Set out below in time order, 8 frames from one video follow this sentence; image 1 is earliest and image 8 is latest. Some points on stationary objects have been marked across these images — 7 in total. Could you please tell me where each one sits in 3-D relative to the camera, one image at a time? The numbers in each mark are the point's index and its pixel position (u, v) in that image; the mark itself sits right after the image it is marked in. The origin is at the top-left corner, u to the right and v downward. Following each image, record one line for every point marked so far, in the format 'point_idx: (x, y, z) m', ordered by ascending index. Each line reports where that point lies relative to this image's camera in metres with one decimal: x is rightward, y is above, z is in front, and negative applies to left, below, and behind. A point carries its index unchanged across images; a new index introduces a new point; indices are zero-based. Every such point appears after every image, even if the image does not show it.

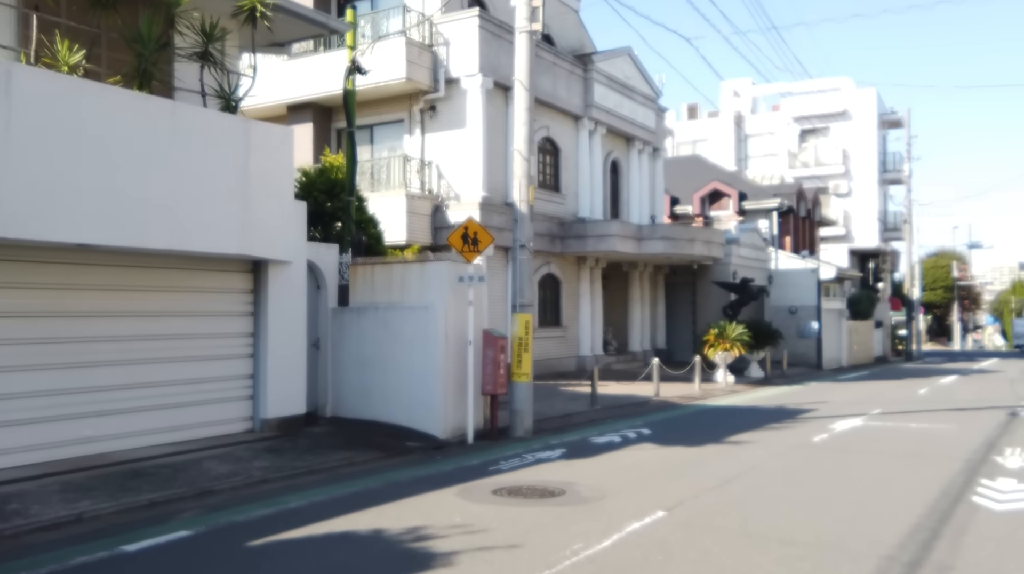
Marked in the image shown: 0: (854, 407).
0: (+6.6, -2.4, +19.3) m
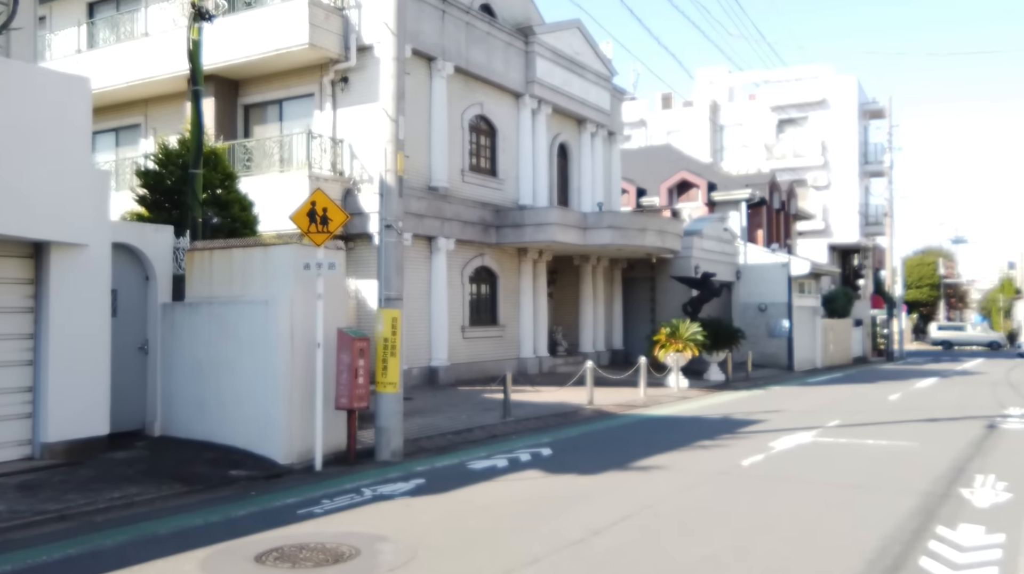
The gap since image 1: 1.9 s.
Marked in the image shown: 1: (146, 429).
0: (+5.0, -2.2, +16.7) m
1: (-4.5, -1.7, +12.4) m
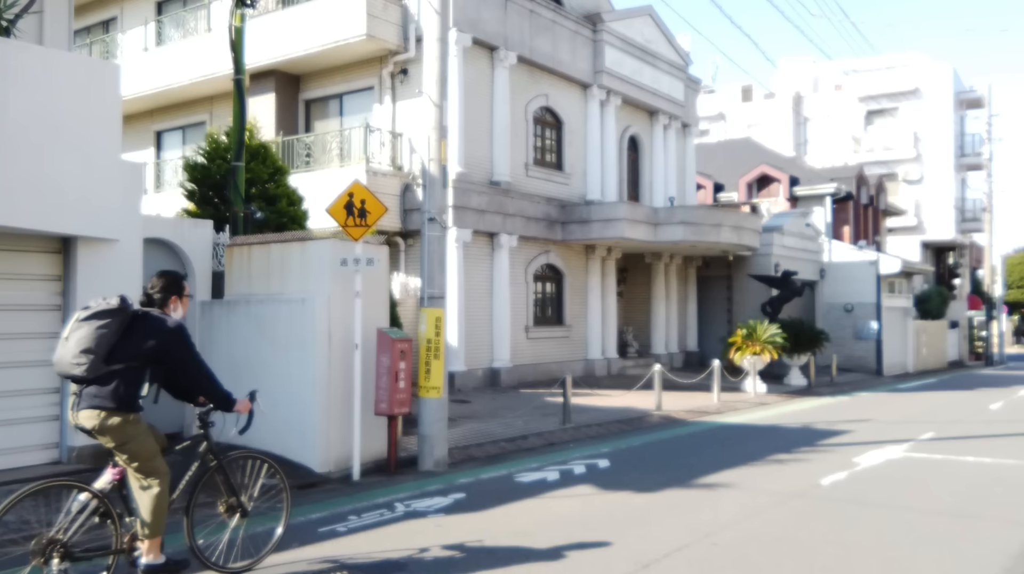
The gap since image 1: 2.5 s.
0: (+5.9, -2.2, +15.4) m
1: (-3.9, -1.7, +11.9) m
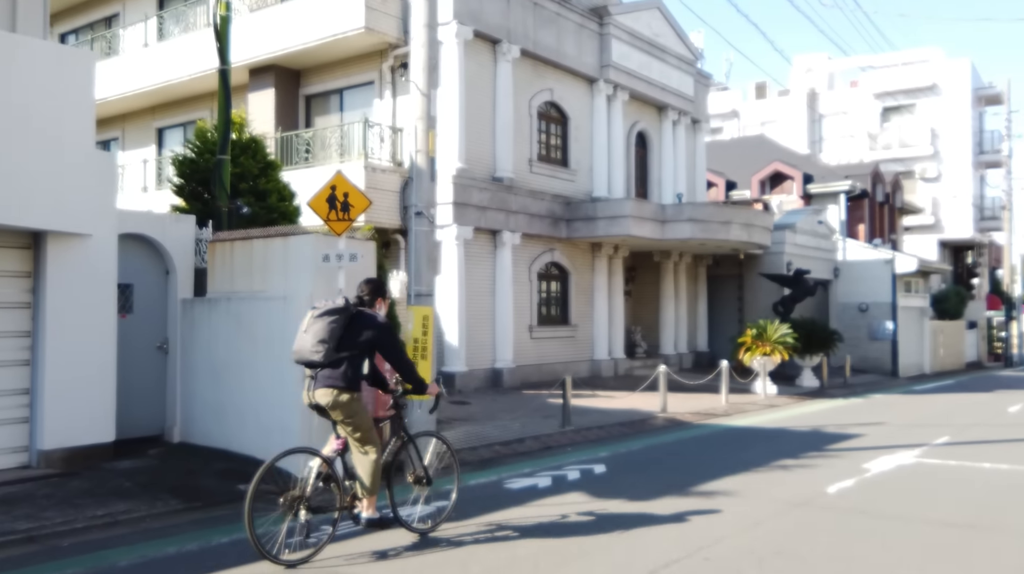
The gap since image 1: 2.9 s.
0: (+5.9, -2.2, +14.8) m
1: (-4.0, -1.7, +11.4) m
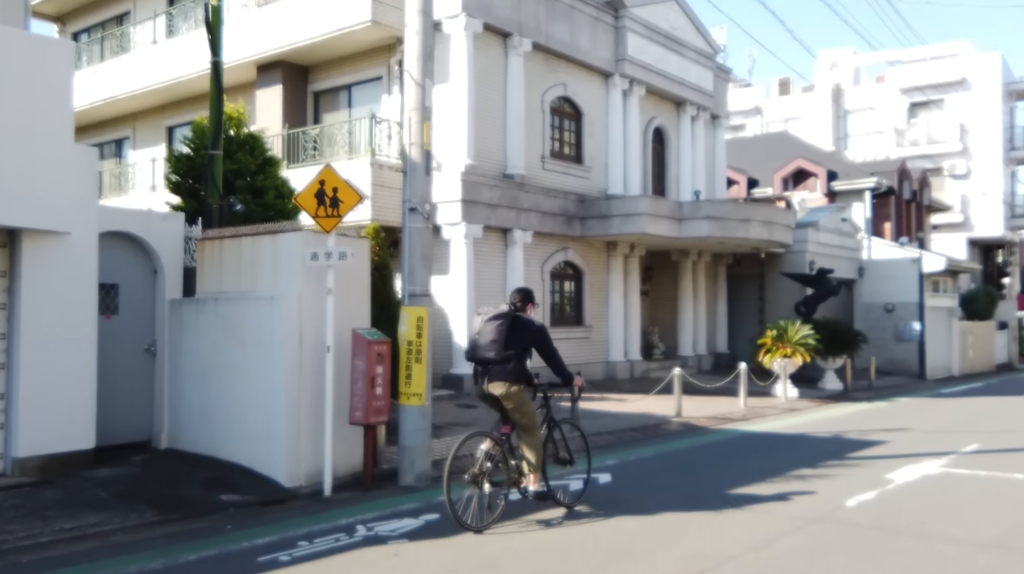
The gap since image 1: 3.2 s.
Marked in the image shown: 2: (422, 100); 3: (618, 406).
0: (+6.0, -2.2, +14.1) m
1: (-4.0, -1.7, +11.0) m
2: (-0.9, +1.9, +10.0) m
3: (+1.9, -2.1, +17.7) m
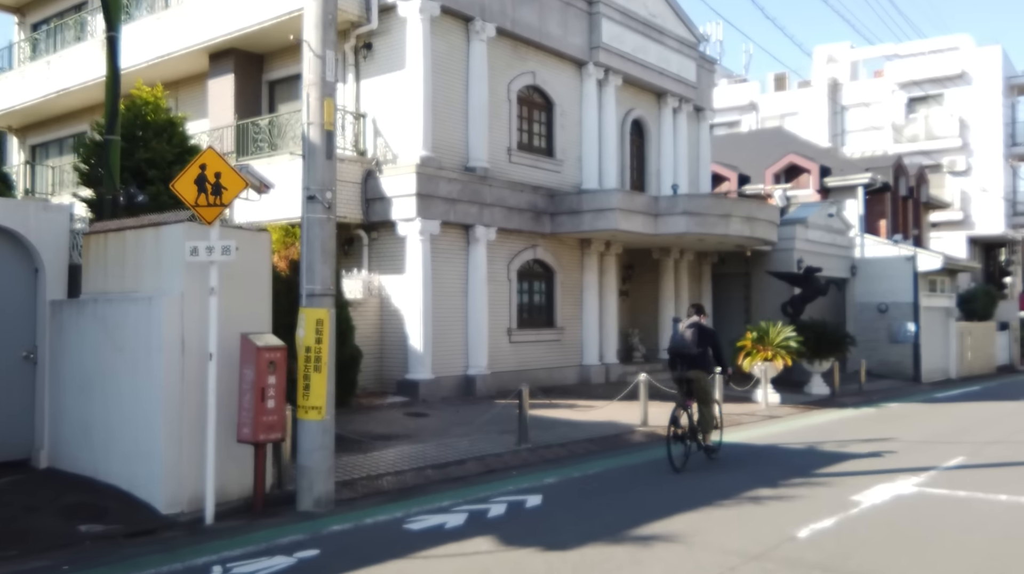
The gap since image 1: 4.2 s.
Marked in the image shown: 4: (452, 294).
0: (+5.3, -2.2, +12.9) m
1: (-4.7, -1.7, +9.8) m
2: (-1.7, +1.9, +8.9) m
3: (+1.1, -2.1, +16.5) m
4: (-1.1, -0.1, +18.7) m
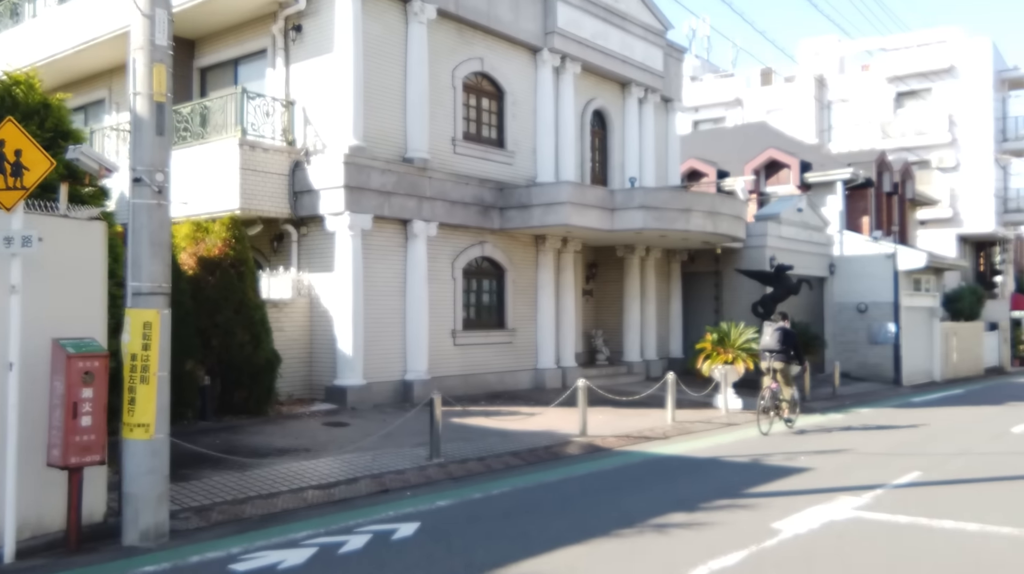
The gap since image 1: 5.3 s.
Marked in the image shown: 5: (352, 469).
0: (+4.2, -2.1, +11.7) m
1: (-5.8, -1.7, +8.6) m
2: (-2.7, +1.9, +7.6) m
3: (+0.1, -2.1, +15.3) m
4: (-2.2, -0.1, +17.5) m
5: (-1.7, -2.0, +10.9) m
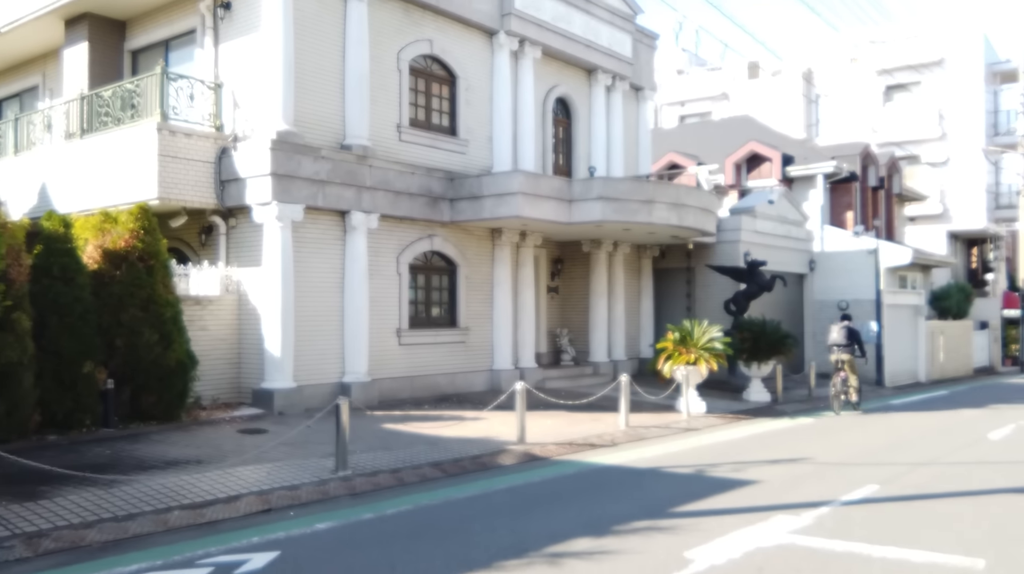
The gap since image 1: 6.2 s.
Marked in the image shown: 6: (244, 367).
0: (+3.3, -2.1, +10.5) m
1: (-6.7, -1.6, +7.4) m
2: (-3.6, +2.0, +6.5) m
3: (-0.8, -2.0, +14.2) m
4: (-3.1, 0.0, +16.3) m
5: (-2.6, -1.9, +9.7) m
6: (-4.2, -1.3, +15.8) m
